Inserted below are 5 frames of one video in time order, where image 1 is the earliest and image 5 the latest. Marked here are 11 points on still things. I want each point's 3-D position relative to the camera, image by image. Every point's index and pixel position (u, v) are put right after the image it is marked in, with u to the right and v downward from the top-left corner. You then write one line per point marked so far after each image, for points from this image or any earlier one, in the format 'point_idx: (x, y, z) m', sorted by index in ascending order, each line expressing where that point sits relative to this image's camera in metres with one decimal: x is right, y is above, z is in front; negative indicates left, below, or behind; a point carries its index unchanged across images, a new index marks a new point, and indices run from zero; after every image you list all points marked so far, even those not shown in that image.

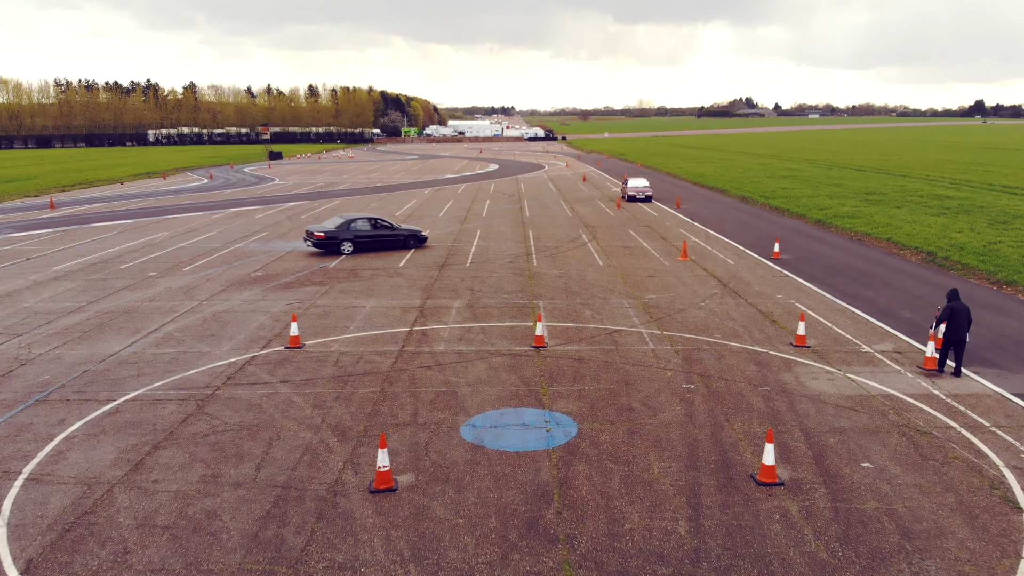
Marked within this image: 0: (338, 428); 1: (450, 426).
0: (-3.1, -2.5, +9.6) m
1: (-1.1, -2.5, +9.6) m
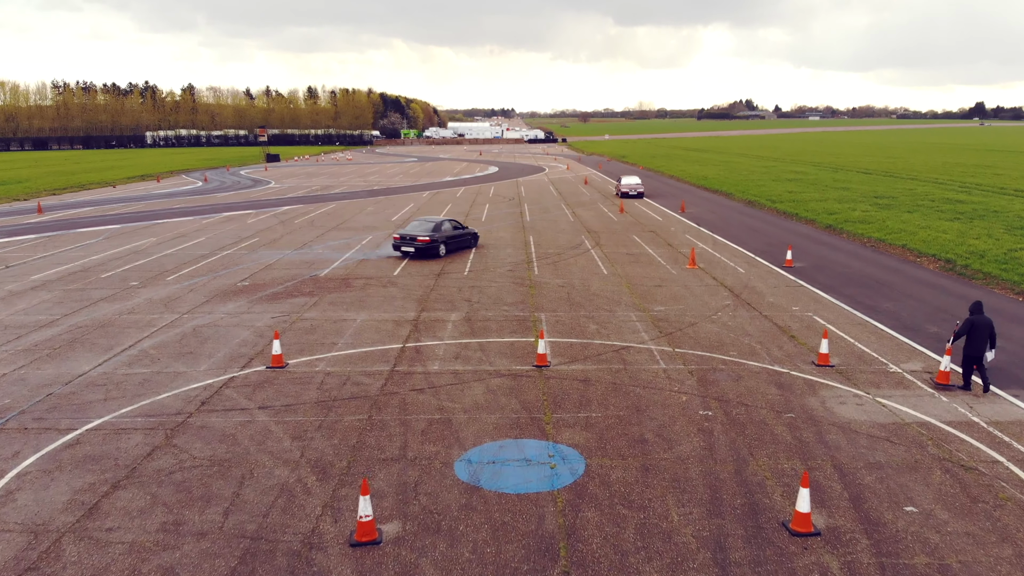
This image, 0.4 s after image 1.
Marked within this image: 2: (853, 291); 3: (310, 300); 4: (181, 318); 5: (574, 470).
0: (-3.1, -2.8, +8.6) m
1: (-1.1, -2.8, +8.6) m
2: (+11.0, -0.1, +17.3) m
3: (-6.1, -0.4, +16.3) m
4: (-9.2, -0.8, +15.1) m
5: (+1.0, -2.8, +8.4) m
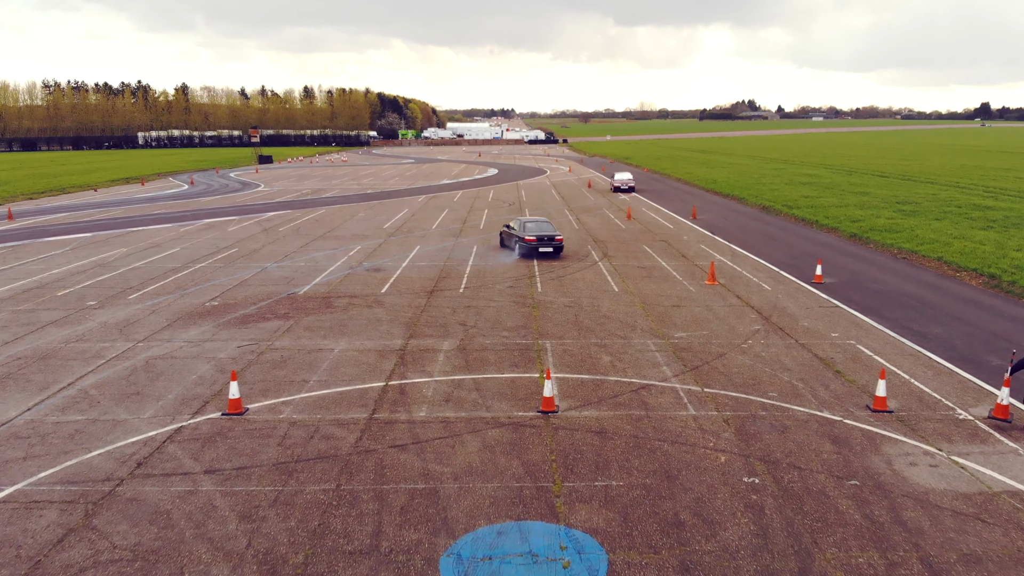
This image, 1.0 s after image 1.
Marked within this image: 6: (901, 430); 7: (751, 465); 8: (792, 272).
0: (-3.1, -3.4, +6.8) m
1: (-1.1, -3.4, +6.8) m
2: (+11.0, -0.7, +15.5) m
3: (-6.1, -1.0, +14.5) m
4: (-9.2, -1.4, +13.2) m
5: (+1.0, -3.4, +6.6) m
6: (+7.0, -2.6, +9.8) m
7: (+3.8, -2.8, +8.6) m
8: (+10.2, +0.6, +19.8) m
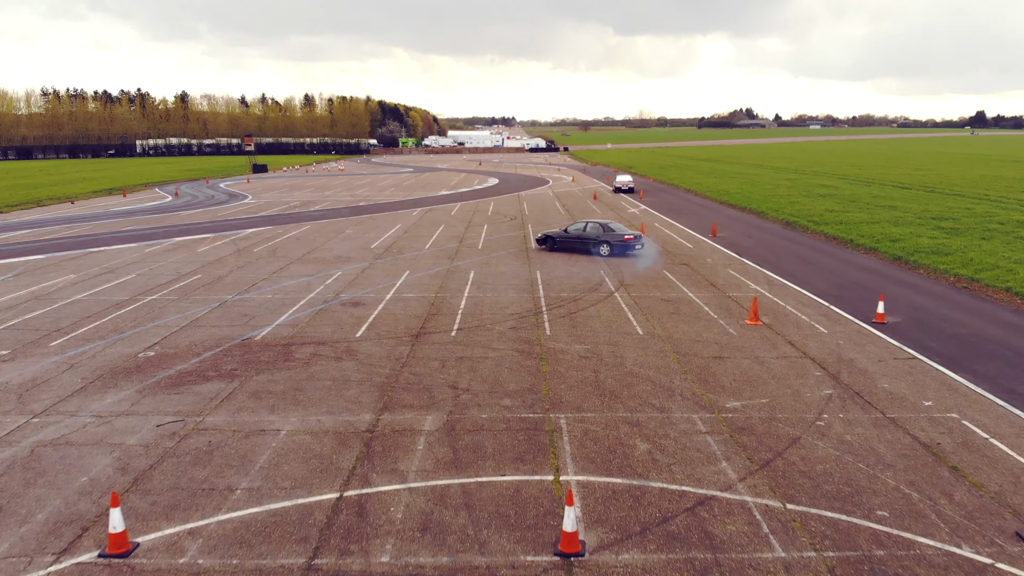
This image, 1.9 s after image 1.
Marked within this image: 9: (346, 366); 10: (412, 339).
0: (-3.0, -4.5, +3.7) m
1: (-1.0, -4.4, +3.7) m
2: (+11.1, -1.9, +12.4) m
3: (-6.0, -2.1, +11.4) m
4: (-9.2, -2.6, +10.2) m
5: (+1.0, -4.5, +3.5) m
6: (+7.1, -3.6, +6.6) m
7: (+3.8, -3.9, +5.4) m
8: (+10.3, -0.6, +16.7) m
9: (-3.8, -1.8, +12.4) m
10: (-2.6, -1.4, +14.1) m
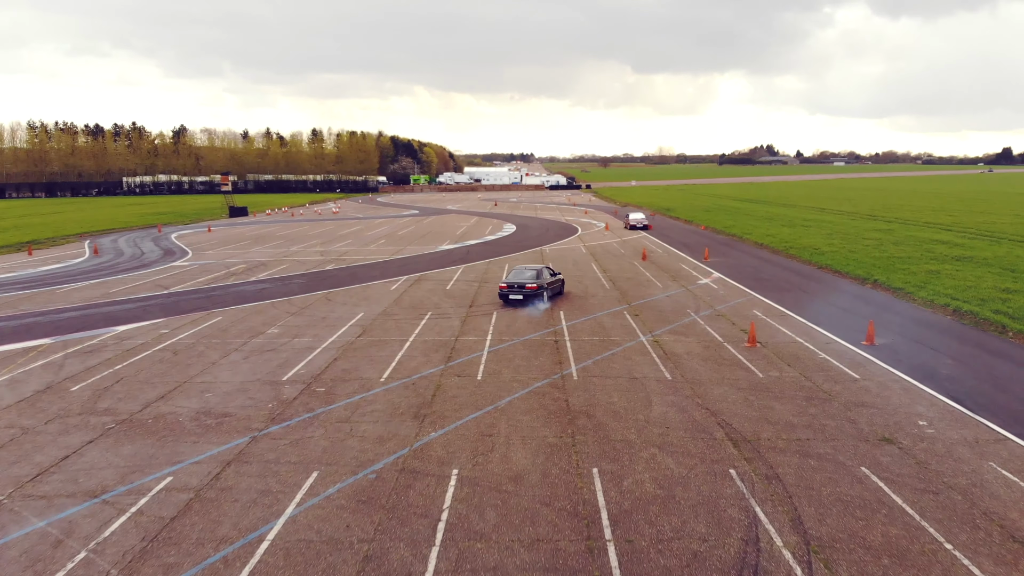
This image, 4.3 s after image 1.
0: (-3.0, -7.5, -7.9) m
1: (-1.0, -7.5, -8.0) m
2: (+11.3, -5.5, +0.5) m
3: (-5.8, -5.6, +0.1) m
4: (-9.0, -6.0, -1.1) m
5: (+1.0, -7.5, -8.2) m
6: (+7.1, -6.9, -5.2) m
7: (+3.9, -7.1, -6.3) m
8: (+10.7, -4.5, +5.0) m
9: (-3.6, -5.4, +1.0) m
10: (-2.3, -5.1, +2.7) m
